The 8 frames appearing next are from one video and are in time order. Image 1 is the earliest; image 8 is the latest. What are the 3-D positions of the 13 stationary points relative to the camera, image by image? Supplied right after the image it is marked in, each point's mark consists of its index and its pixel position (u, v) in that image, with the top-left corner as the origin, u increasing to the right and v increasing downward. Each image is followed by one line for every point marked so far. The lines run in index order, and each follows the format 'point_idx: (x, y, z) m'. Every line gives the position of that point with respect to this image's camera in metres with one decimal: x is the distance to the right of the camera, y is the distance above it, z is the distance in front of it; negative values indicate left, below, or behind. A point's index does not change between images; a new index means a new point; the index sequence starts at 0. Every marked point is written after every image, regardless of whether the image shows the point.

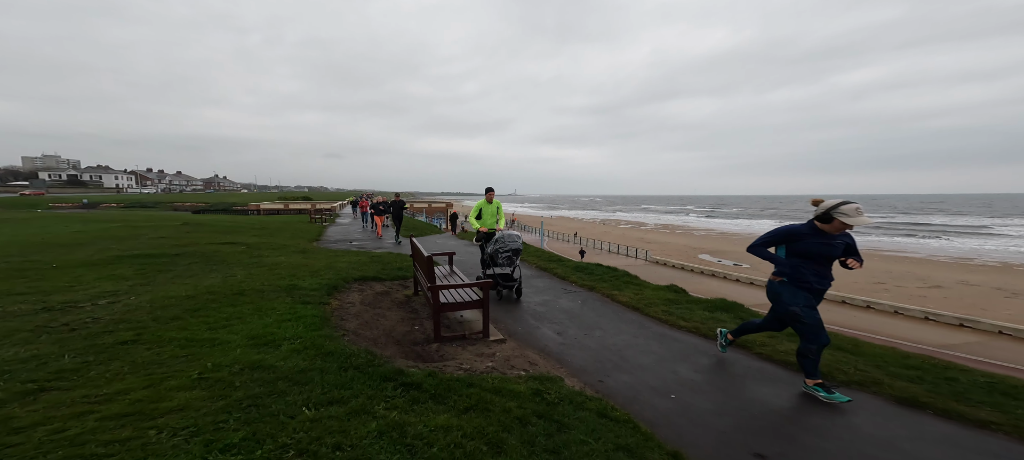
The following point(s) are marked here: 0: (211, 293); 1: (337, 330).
0: (-4.8, -1.0, +5.6) m
1: (-2.5, -1.4, +5.1) m
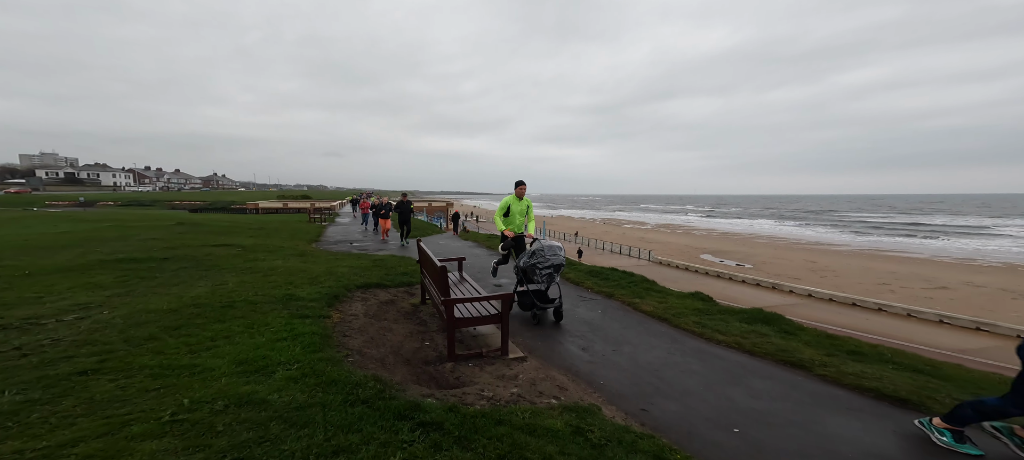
0: (-4.4, -1.1, +5.0) m
1: (-2.1, -1.5, +4.5) m
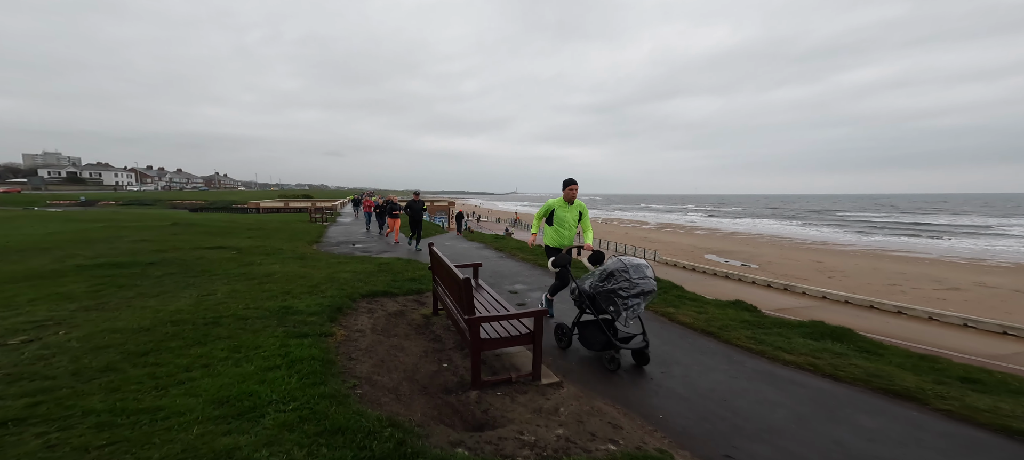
0: (-4.0, -1.1, +4.3) m
1: (-1.7, -1.6, +3.7) m
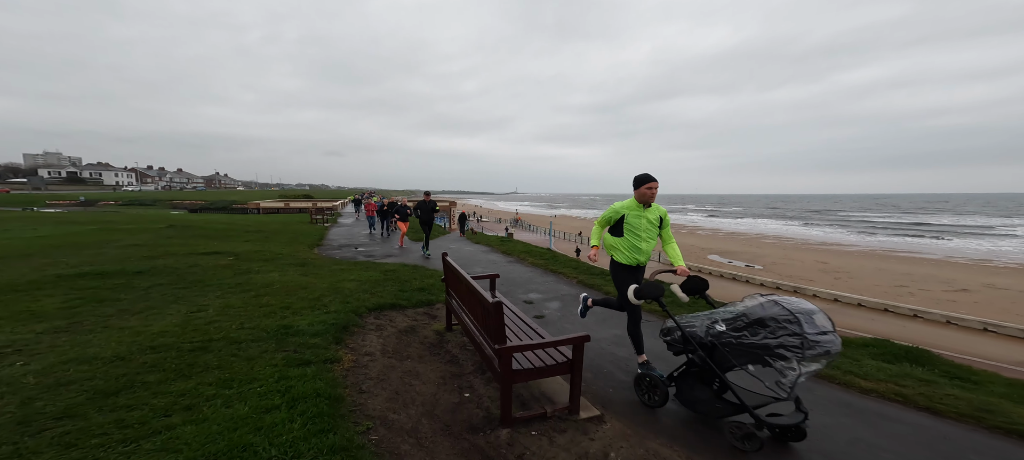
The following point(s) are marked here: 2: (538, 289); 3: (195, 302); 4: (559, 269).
0: (-3.7, -1.3, +3.7) m
1: (-1.4, -1.7, +3.1) m
2: (+0.7, -1.6, +9.5) m
3: (-4.9, -1.1, +5.5) m
4: (+1.6, -1.3, +11.9) m
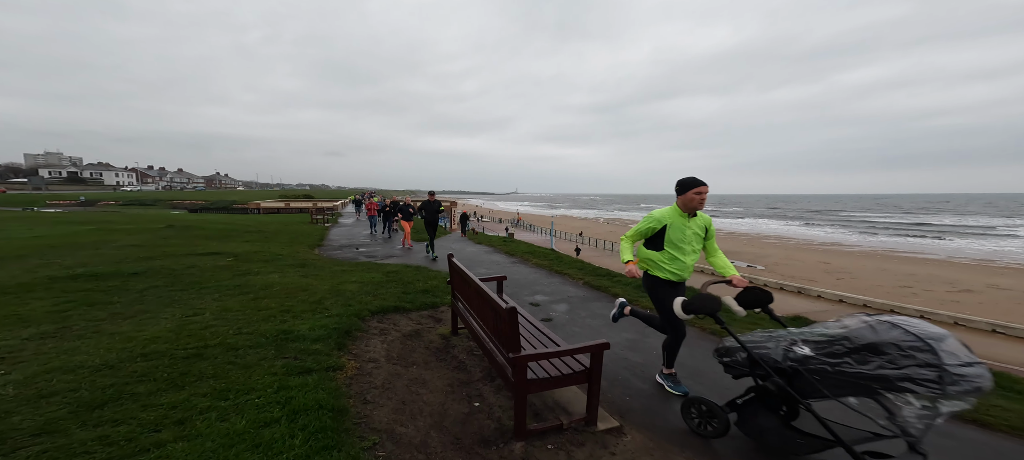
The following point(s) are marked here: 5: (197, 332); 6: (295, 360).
0: (-3.5, -1.3, +3.5) m
1: (-1.2, -1.7, +2.9) m
2: (+0.8, -1.6, +9.3) m
3: (-4.7, -1.1, +5.3) m
4: (+1.7, -1.3, +11.6) m
5: (-3.8, -1.2, +4.3) m
6: (-2.3, -1.4, +3.9) m
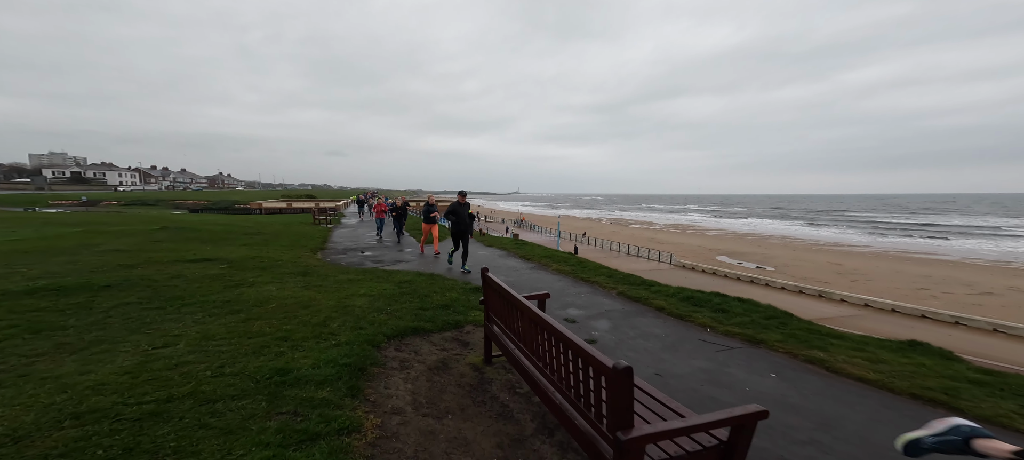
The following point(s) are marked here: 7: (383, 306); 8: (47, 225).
0: (-2.9, -1.3, +2.4) m
1: (-0.6, -1.8, +1.9) m
2: (+1.5, -1.7, +8.2) m
3: (-4.1, -1.2, +4.3) m
4: (+2.3, -1.4, +10.6) m
5: (-3.2, -1.3, +3.2) m
6: (-1.7, -1.5, +2.8) m
7: (-2.2, -1.3, +6.2) m
8: (-22.3, +0.2, +17.0) m
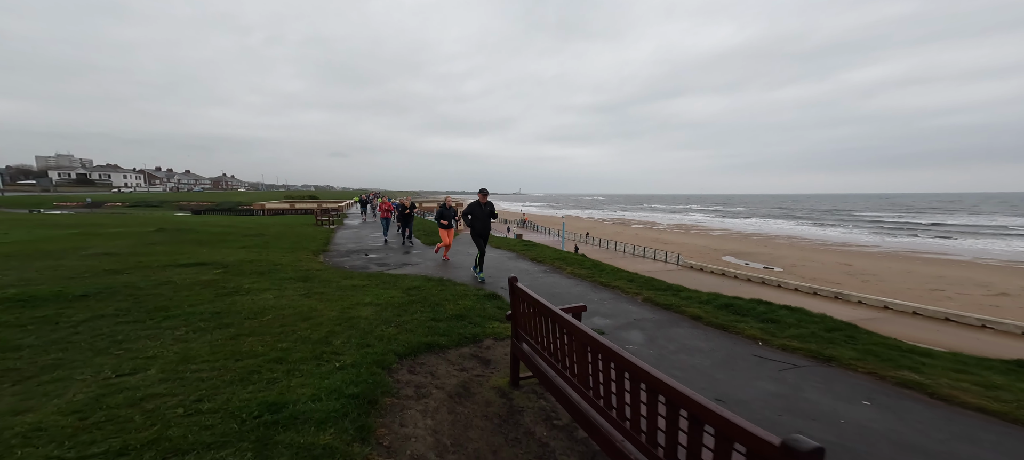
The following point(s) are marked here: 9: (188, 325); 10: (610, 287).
0: (-2.5, -1.4, +1.8) m
1: (-0.3, -1.8, +1.2) m
2: (+1.9, -1.7, +7.5) m
3: (-3.7, -1.2, +3.6) m
4: (+2.8, -1.4, +9.9) m
5: (-2.8, -1.3, +2.6) m
6: (-1.4, -1.5, +2.1) m
7: (-1.9, -1.3, +5.6) m
8: (-21.8, +0.2, +16.5) m
9: (-4.1, -1.2, +4.5) m
10: (+2.6, -1.5, +9.5) m
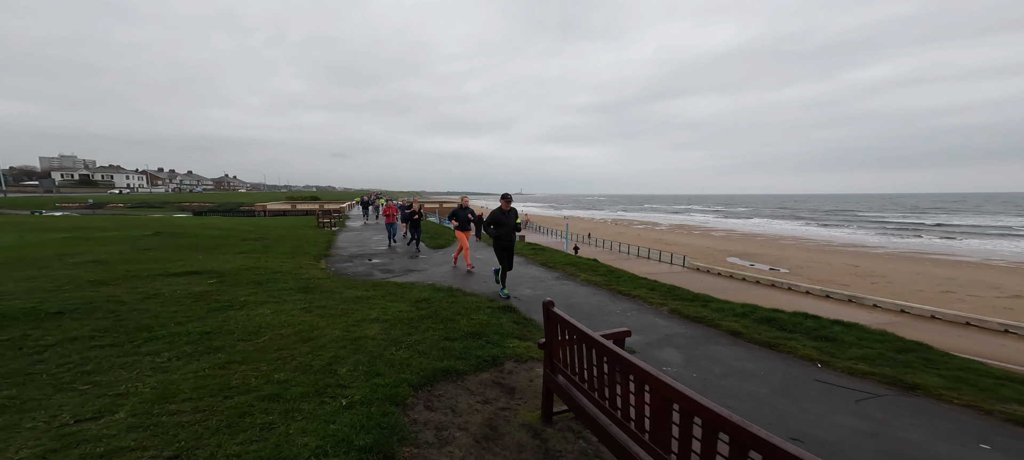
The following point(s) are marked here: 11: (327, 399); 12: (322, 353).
0: (-2.2, -1.5, +1.2) m
1: (+0.1, -1.9, +0.6) m
2: (+2.2, -1.8, +6.9) m
3: (-3.4, -1.3, +3.0) m
4: (+3.1, -1.6, +9.3) m
5: (-2.5, -1.4, +2.0) m
6: (-1.0, -1.6, +1.6) m
7: (-1.5, -1.5, +5.0) m
8: (-21.4, 0.0, +16.0) m
9: (-3.7, -1.3, +3.9) m
10: (+3.0, -1.6, +8.9) m
11: (-1.6, -1.5, +3.2) m
12: (-2.2, -1.4, +4.2) m
